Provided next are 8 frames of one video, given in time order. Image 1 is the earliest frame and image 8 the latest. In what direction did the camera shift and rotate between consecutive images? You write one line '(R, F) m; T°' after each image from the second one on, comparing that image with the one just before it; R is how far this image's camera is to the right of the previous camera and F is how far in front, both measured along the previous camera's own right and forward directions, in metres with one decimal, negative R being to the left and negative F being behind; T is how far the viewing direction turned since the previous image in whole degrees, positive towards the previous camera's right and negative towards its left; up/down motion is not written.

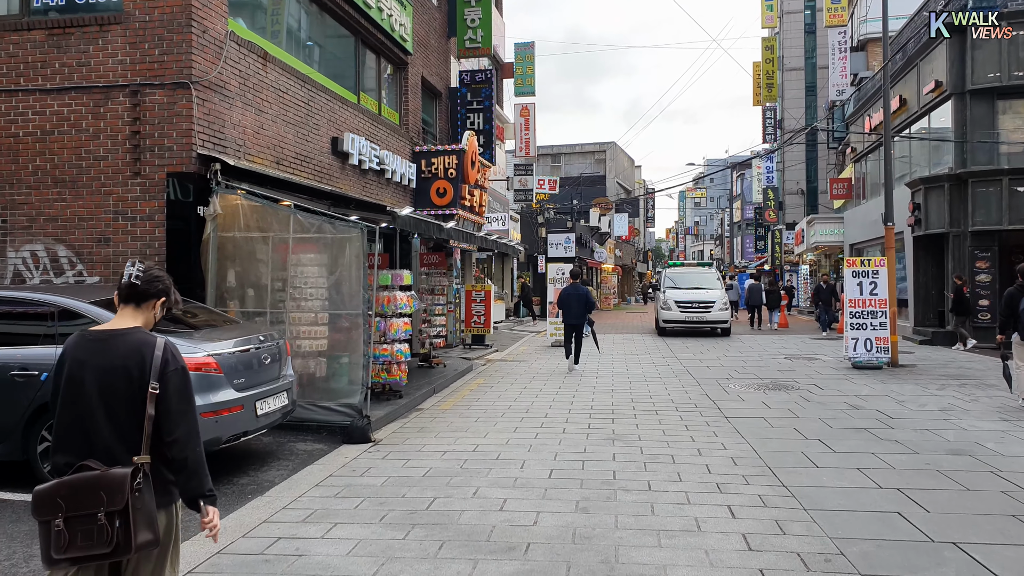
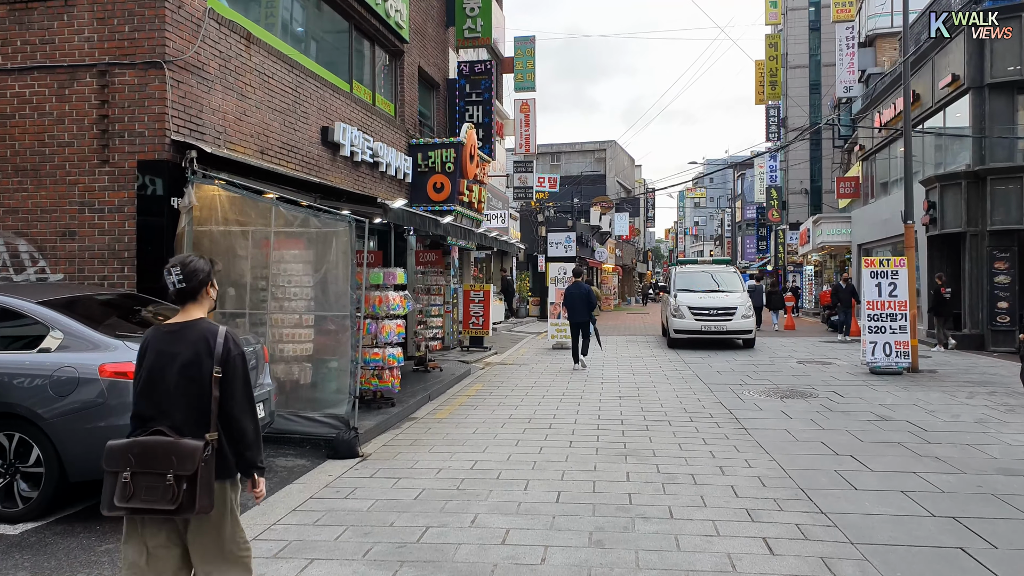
(0.0, +0.6) m; 0°
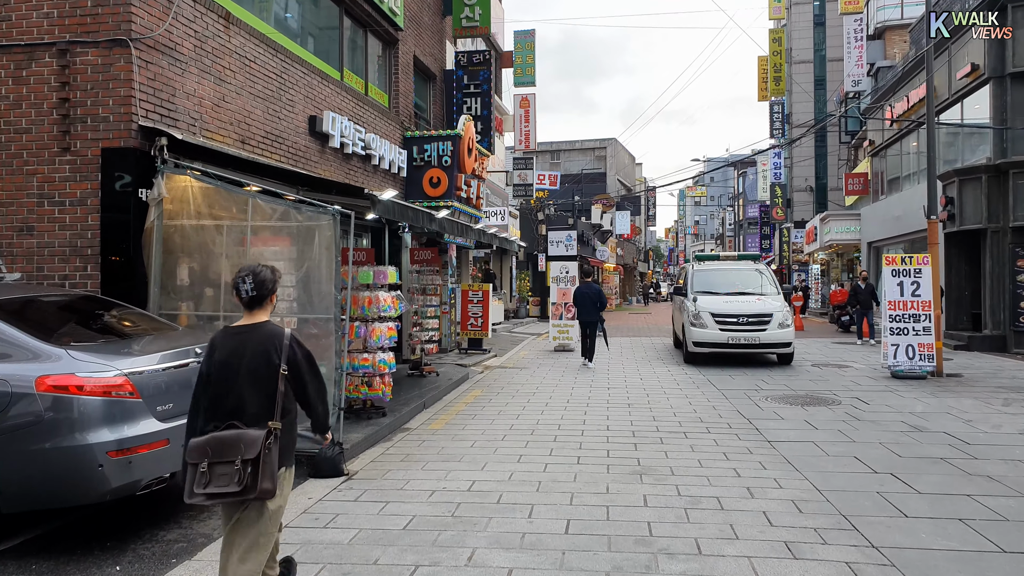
(0.0, +0.6) m; 0°
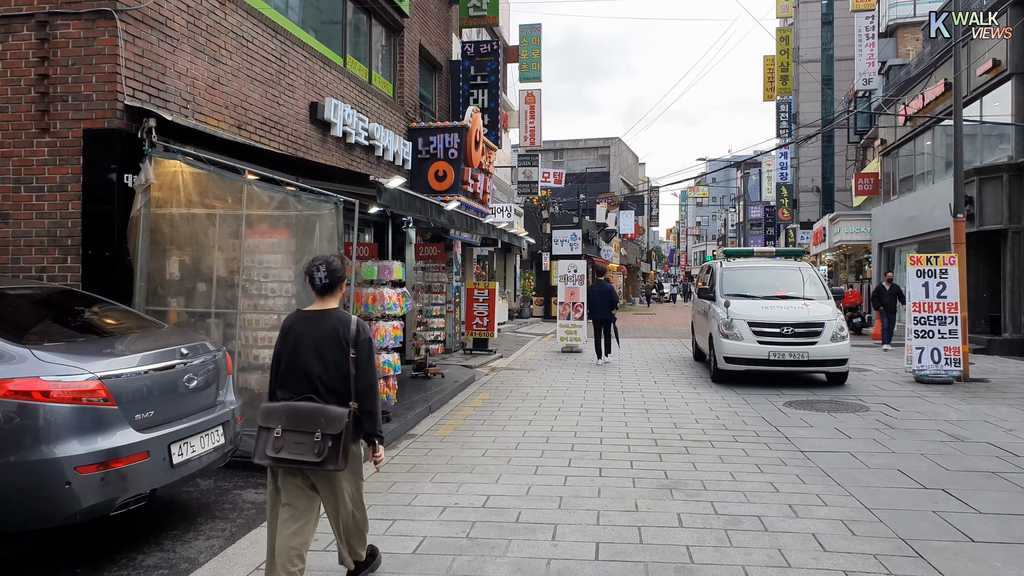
(-0.1, +0.5) m; 0°
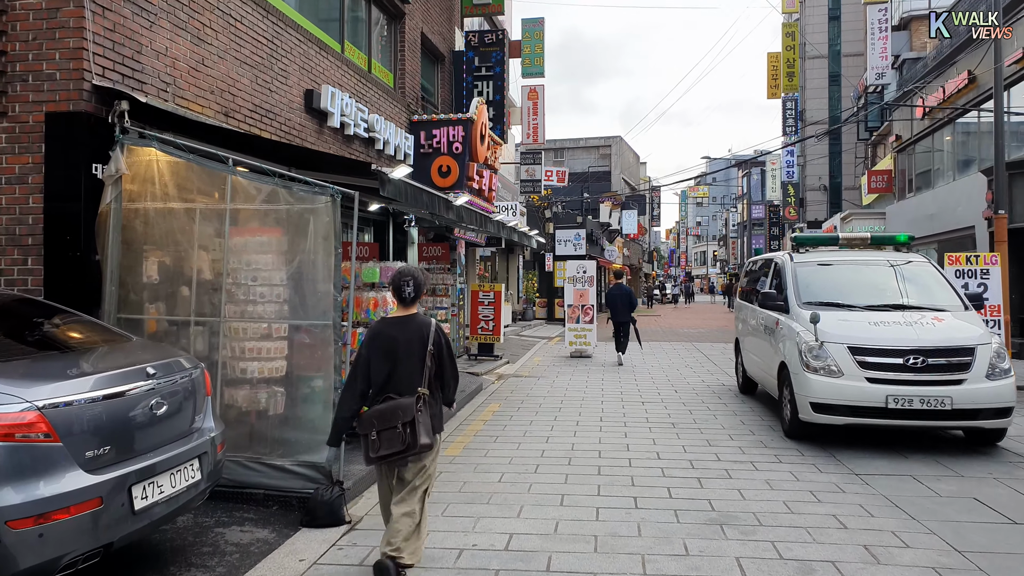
(-0.2, +0.7) m; 0°
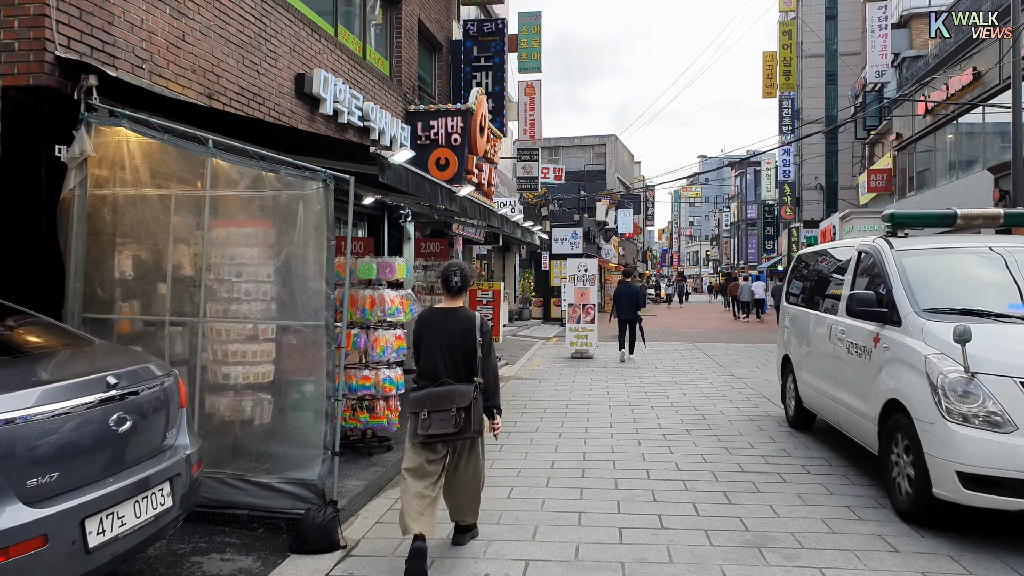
(-0.1, +0.5) m; +1°
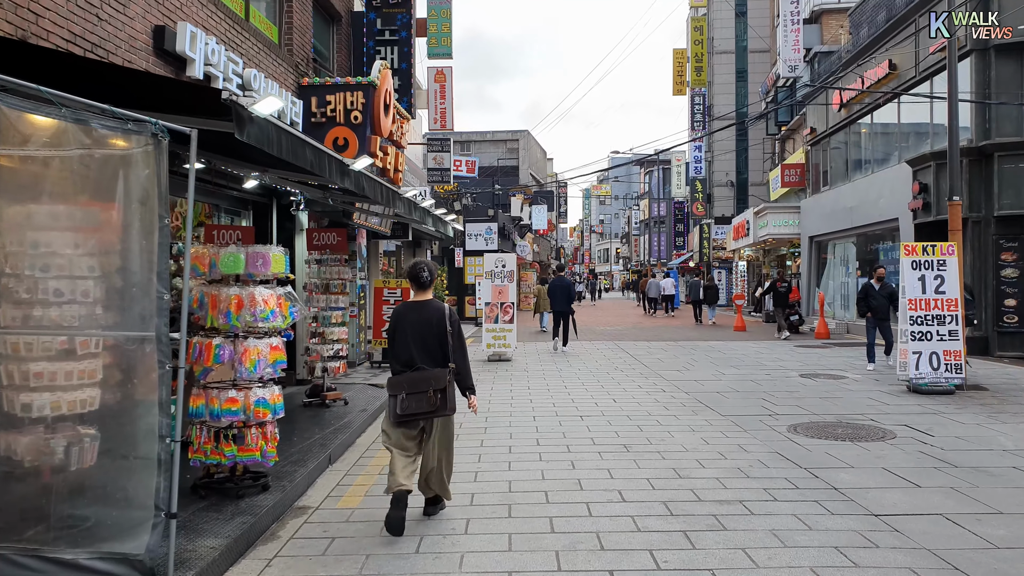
(0.0, +1.0) m; +7°
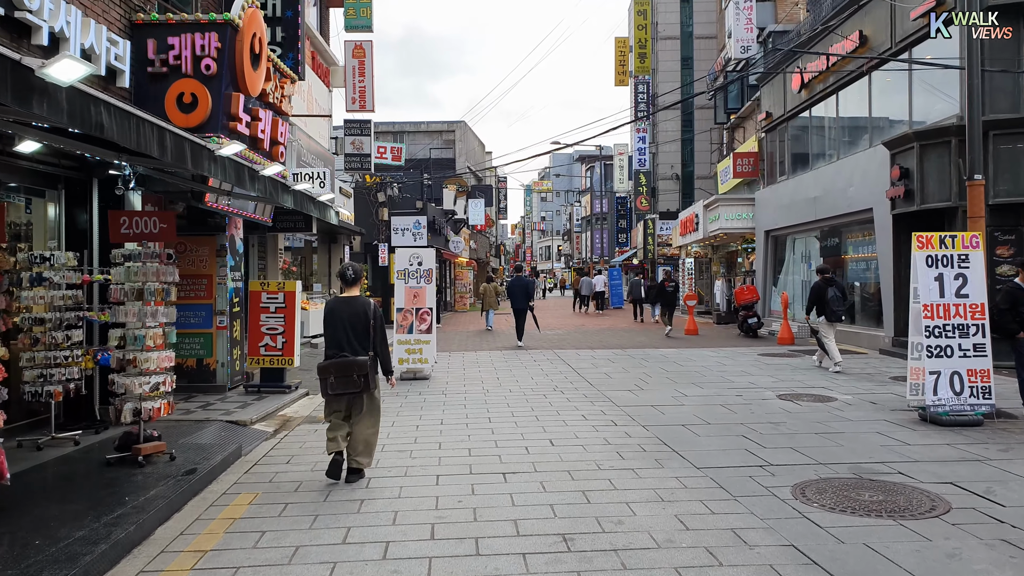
(+0.4, +2.1) m; +5°
